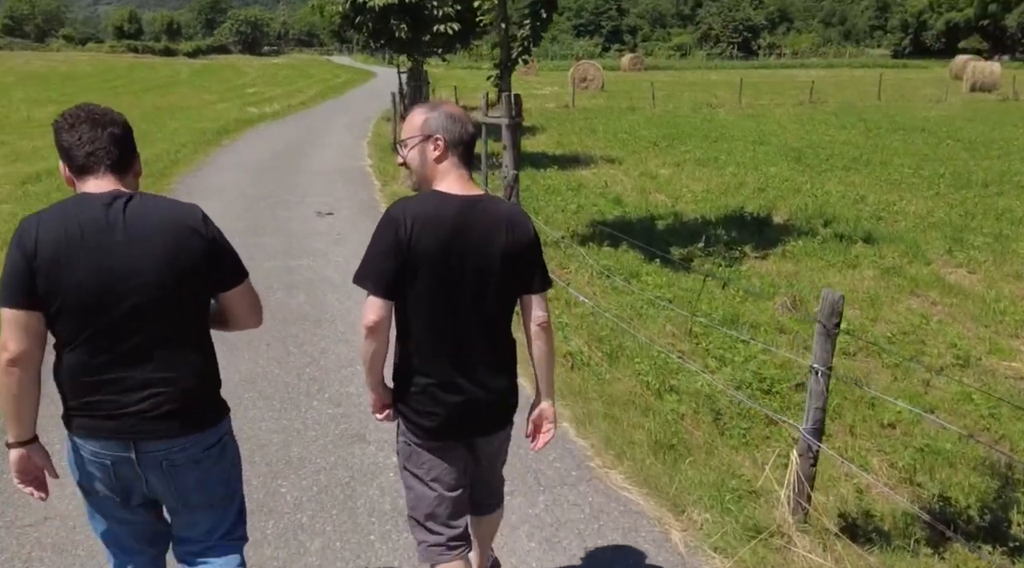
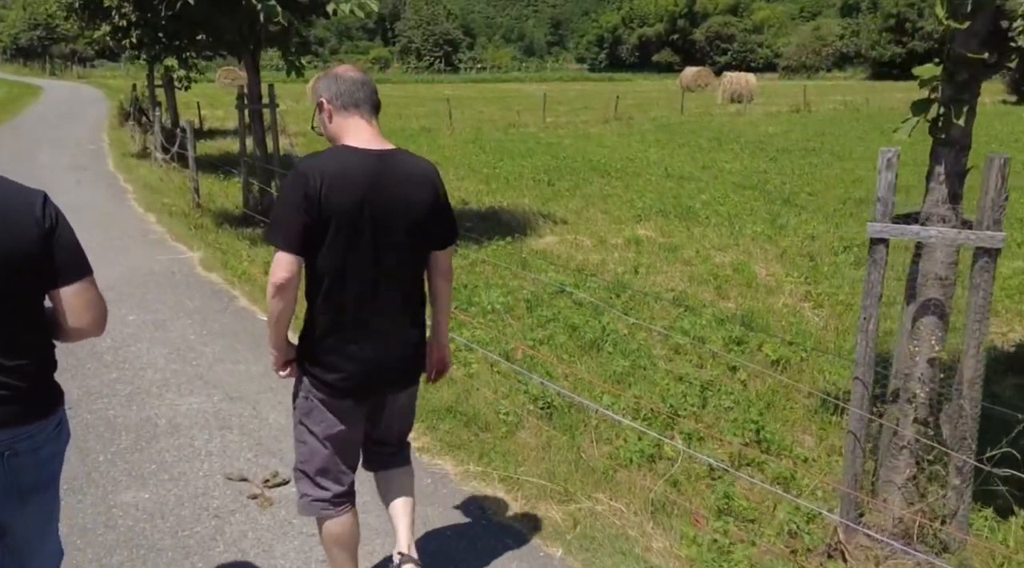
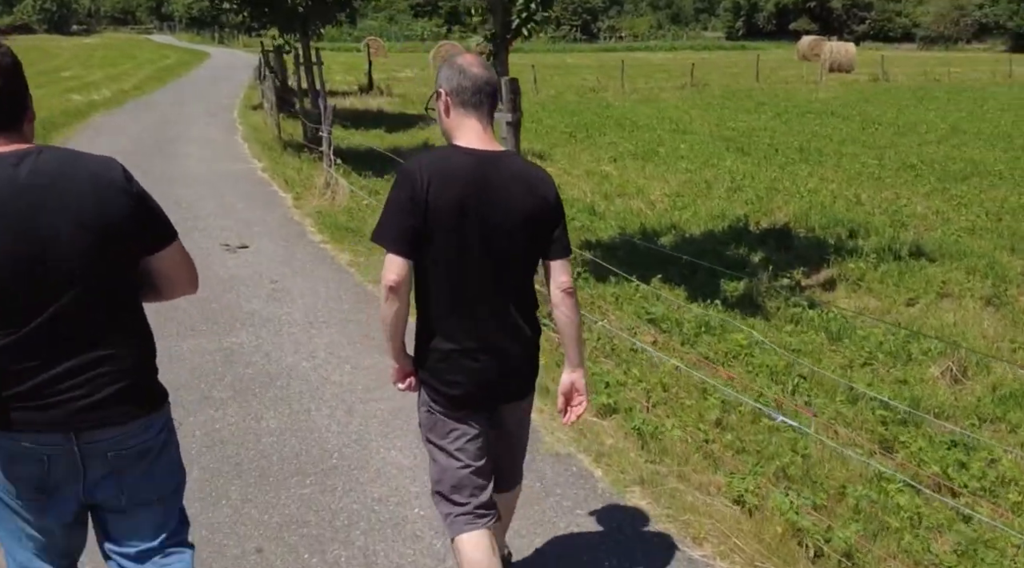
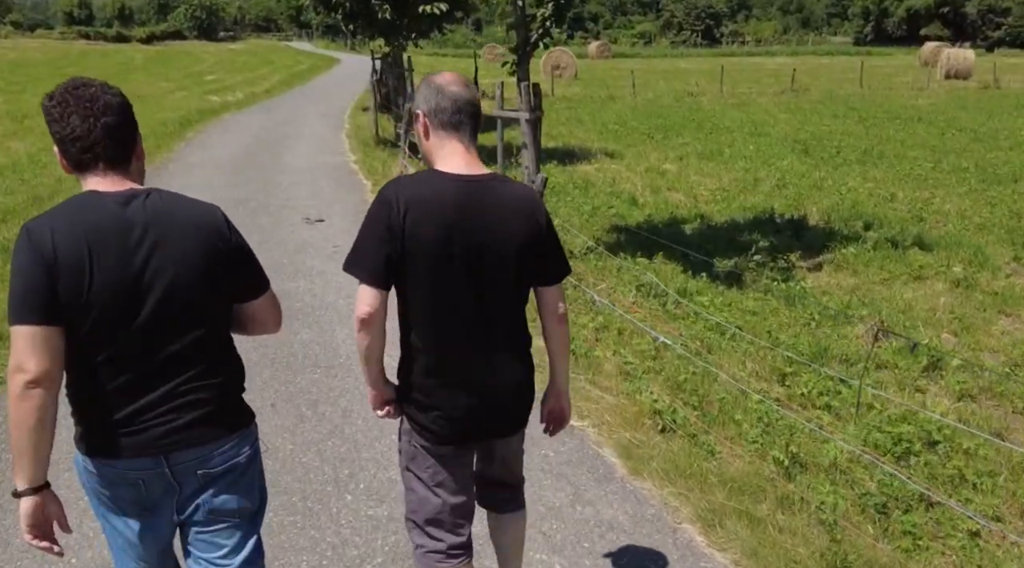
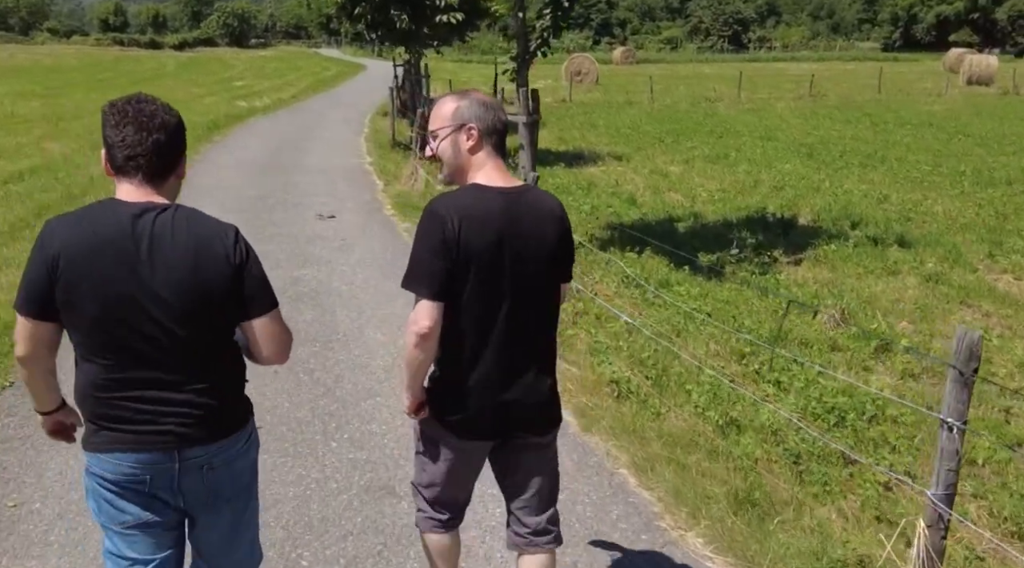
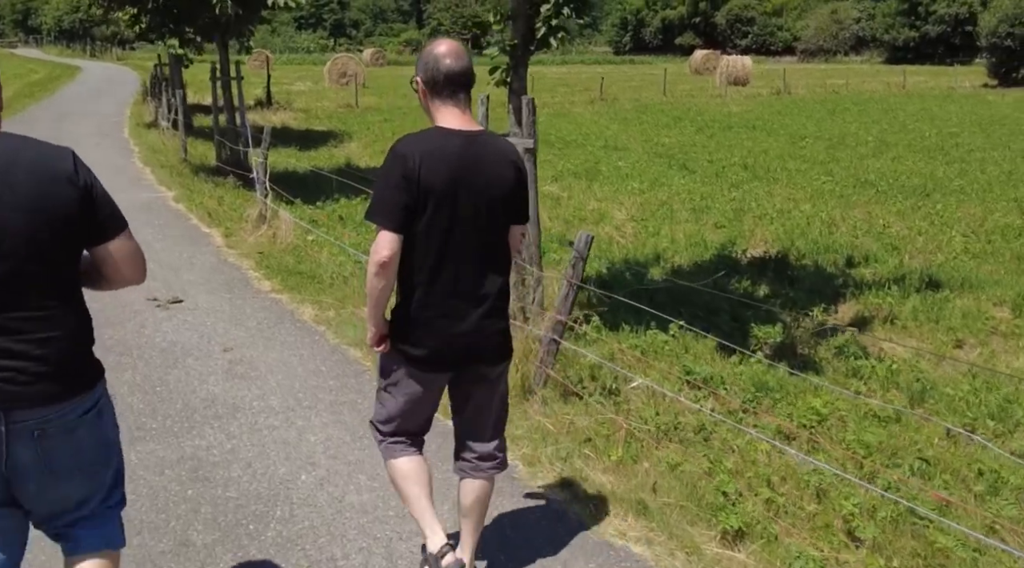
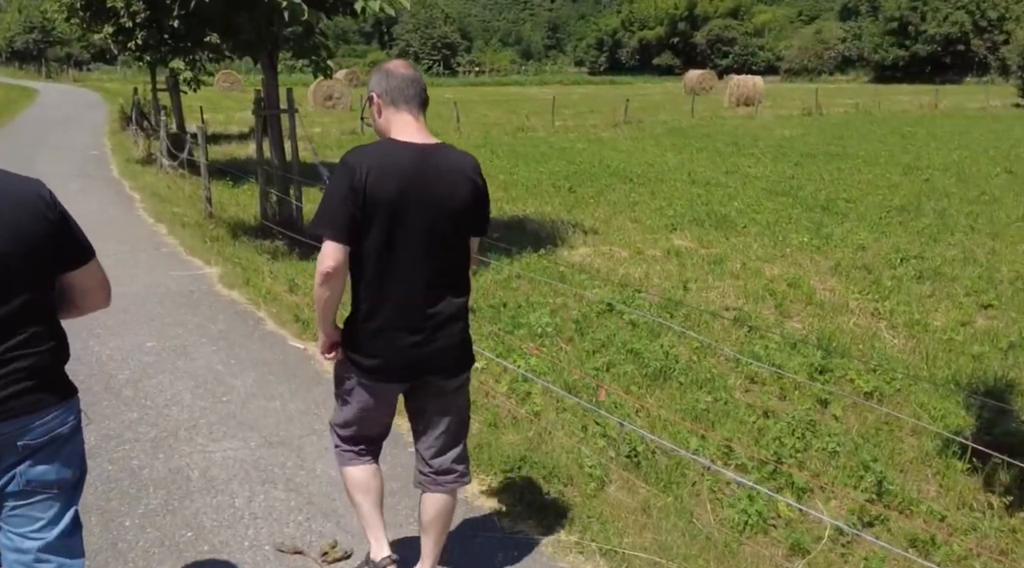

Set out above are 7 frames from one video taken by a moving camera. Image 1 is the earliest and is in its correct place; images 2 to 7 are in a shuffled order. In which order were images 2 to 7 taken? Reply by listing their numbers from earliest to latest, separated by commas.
5, 4, 3, 6, 2, 7
